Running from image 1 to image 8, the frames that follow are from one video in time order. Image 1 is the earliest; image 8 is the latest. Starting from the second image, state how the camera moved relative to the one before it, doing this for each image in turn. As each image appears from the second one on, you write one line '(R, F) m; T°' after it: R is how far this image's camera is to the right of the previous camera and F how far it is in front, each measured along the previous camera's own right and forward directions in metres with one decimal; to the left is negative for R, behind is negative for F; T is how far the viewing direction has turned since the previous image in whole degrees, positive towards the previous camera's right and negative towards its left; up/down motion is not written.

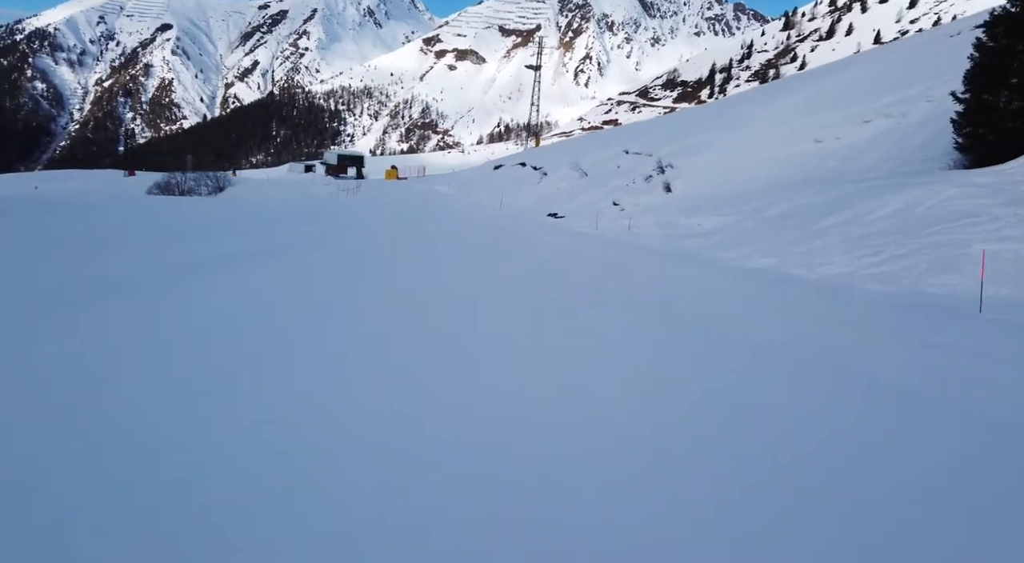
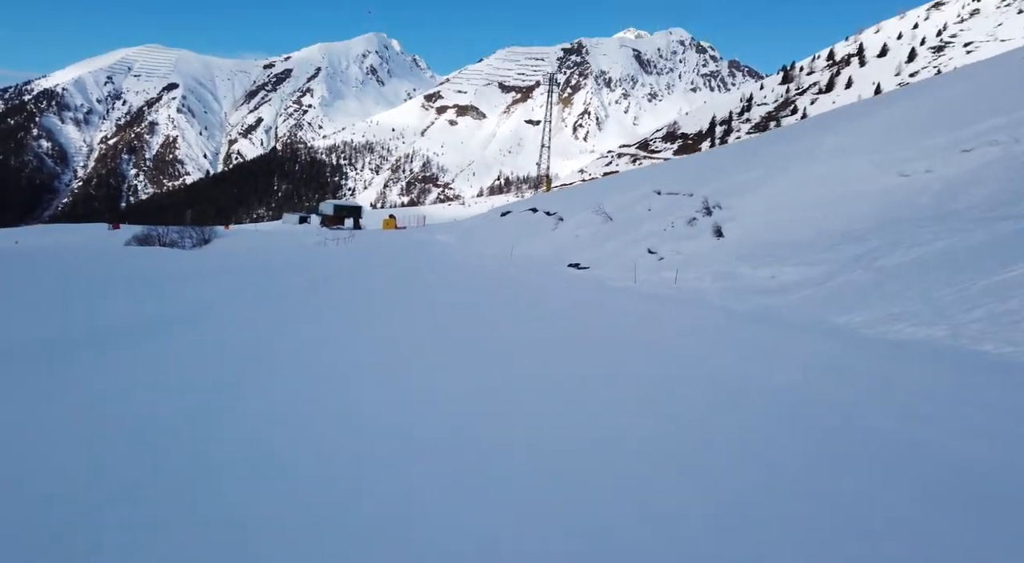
(-0.2, +1.2) m; 0°
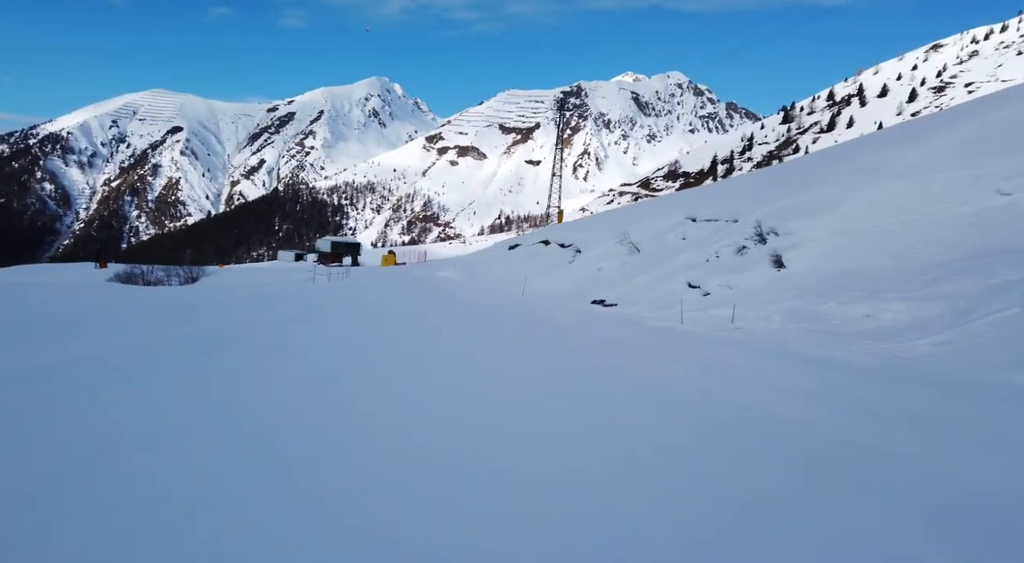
(-0.1, +0.9) m; 0°
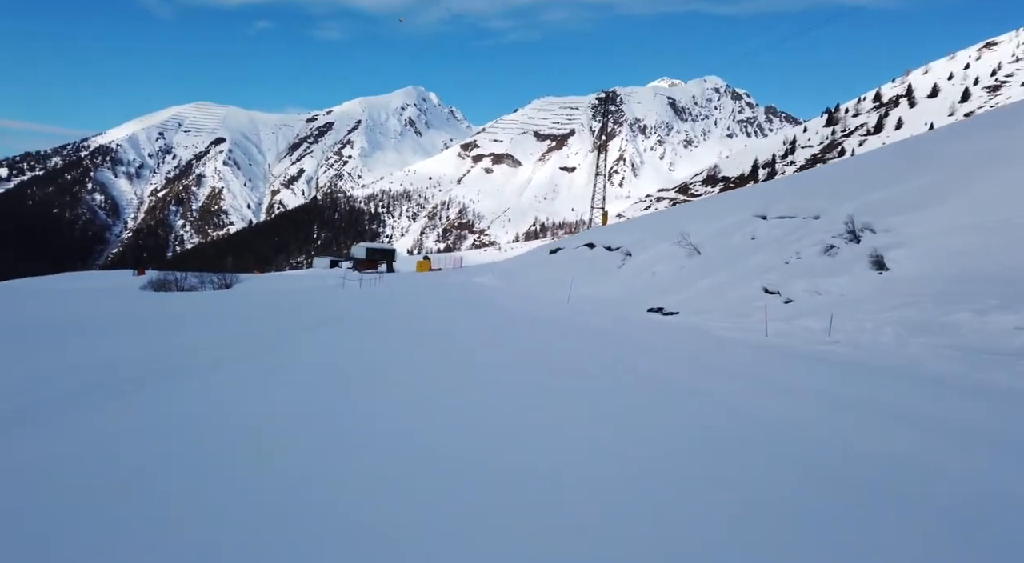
(-0.1, +0.6) m; -3°
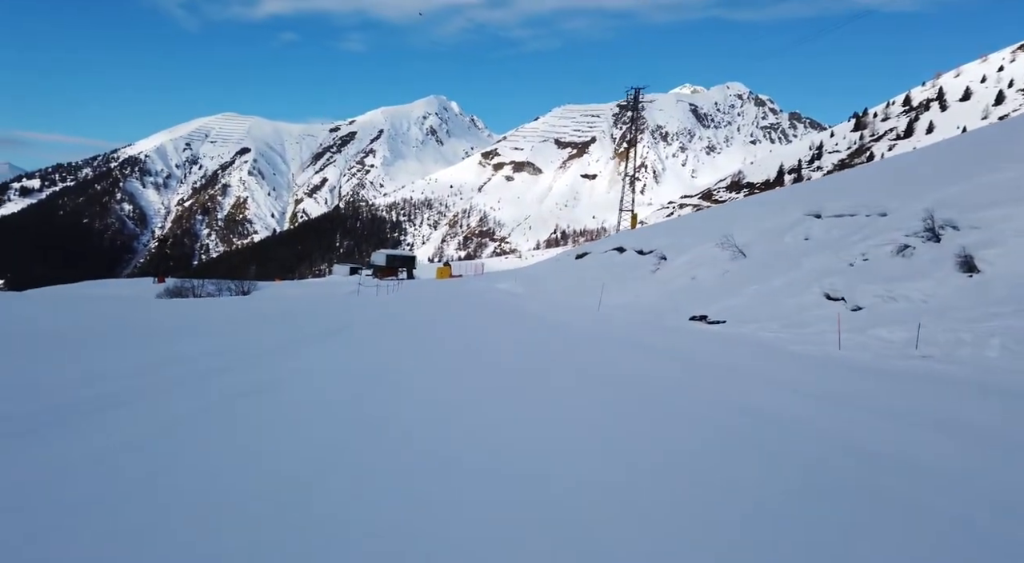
(-0.1, +0.5) m; -2°
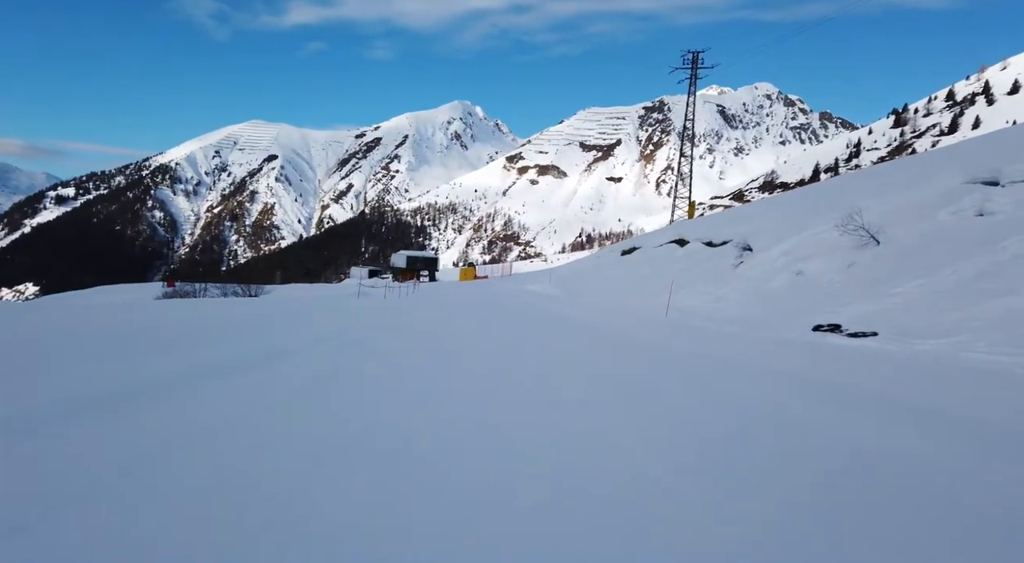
(-0.1, +1.4) m; -2°
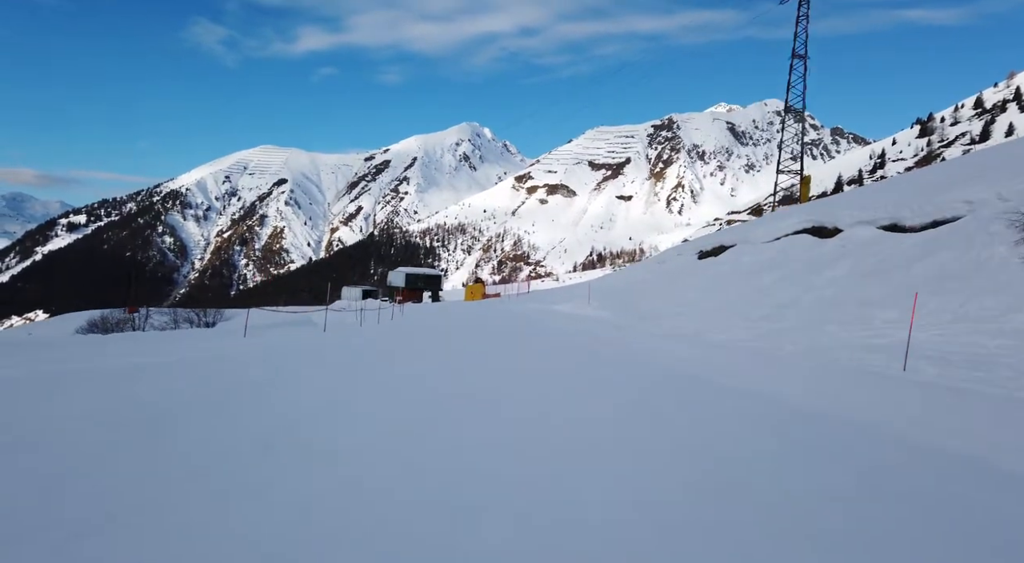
(-0.2, +2.5) m; -1°
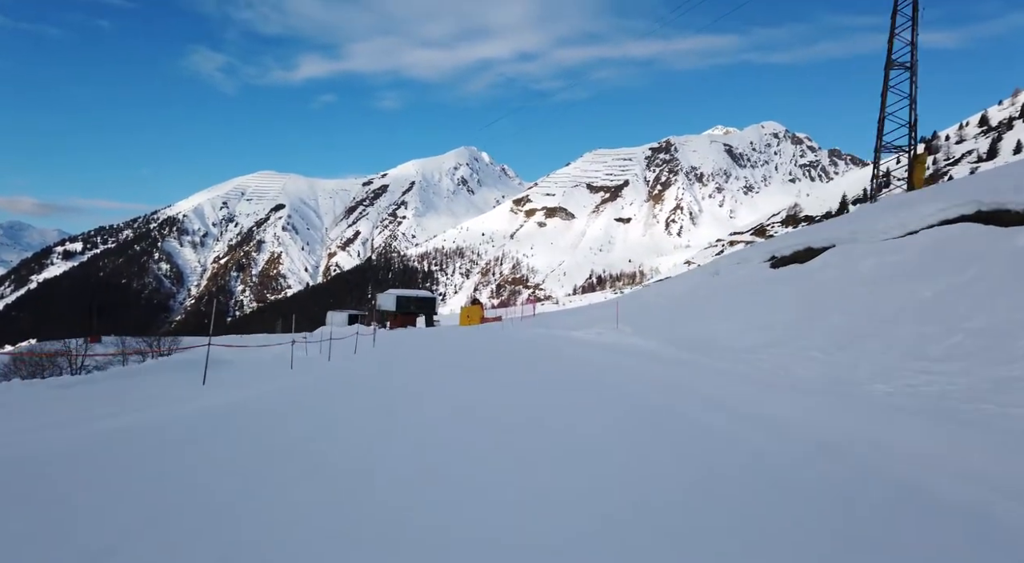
(-0.1, +1.4) m; 0°
